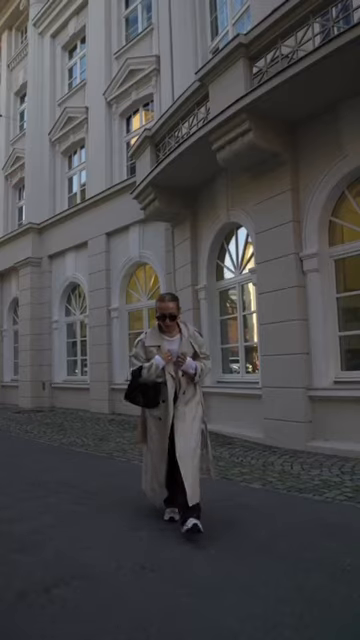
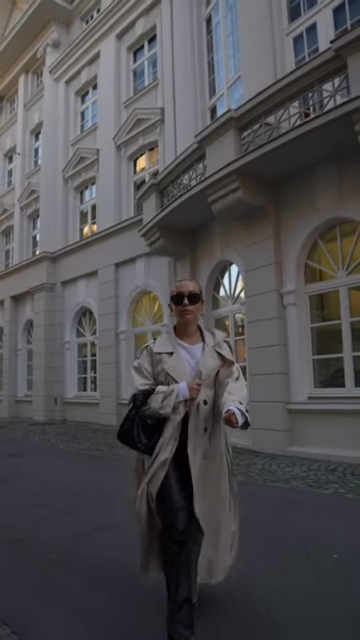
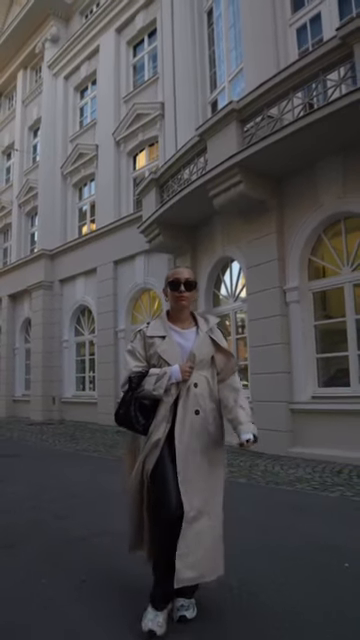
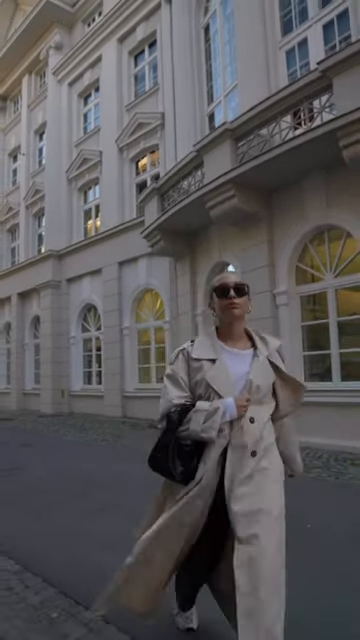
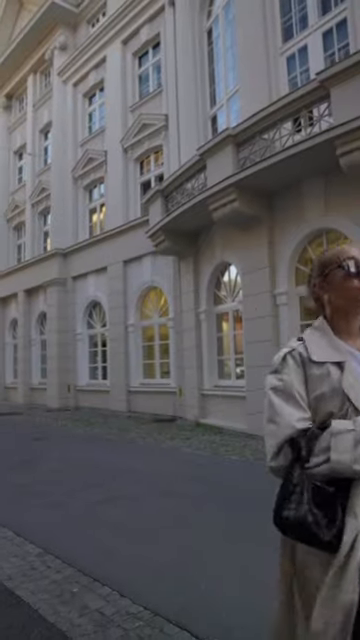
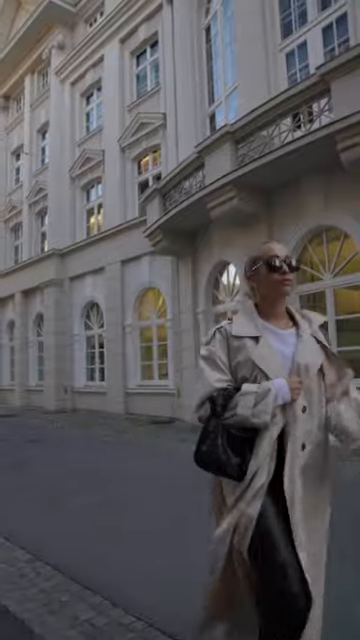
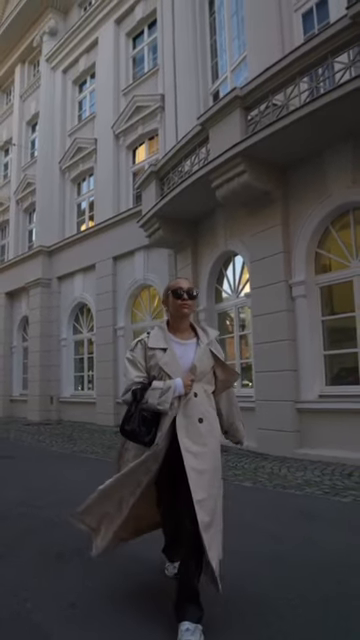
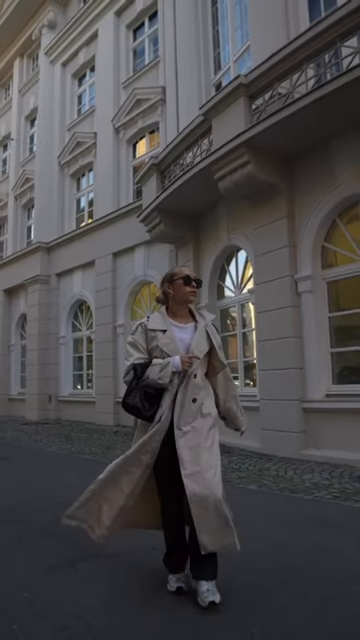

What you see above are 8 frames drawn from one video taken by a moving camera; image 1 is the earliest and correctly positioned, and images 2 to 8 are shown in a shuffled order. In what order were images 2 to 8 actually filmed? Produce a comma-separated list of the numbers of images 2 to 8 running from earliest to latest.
8, 7, 3, 2, 4, 6, 5
